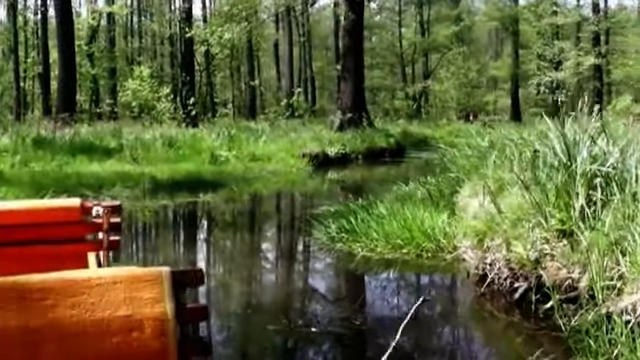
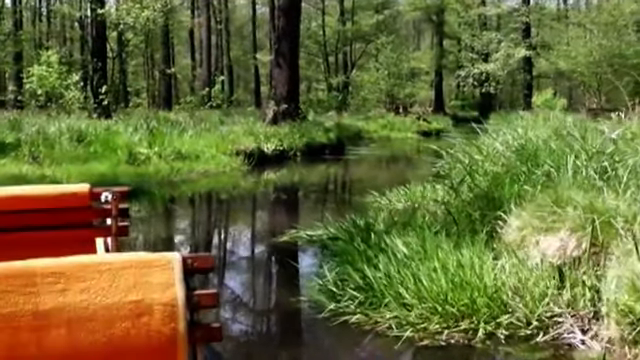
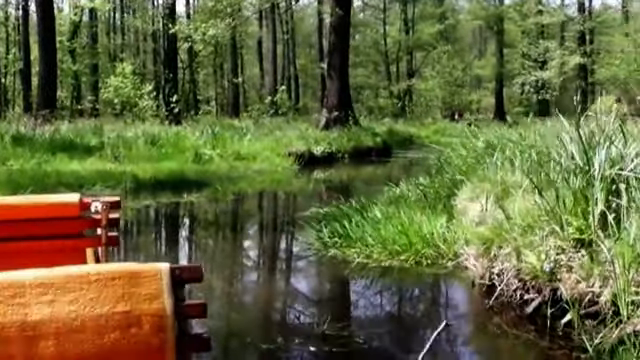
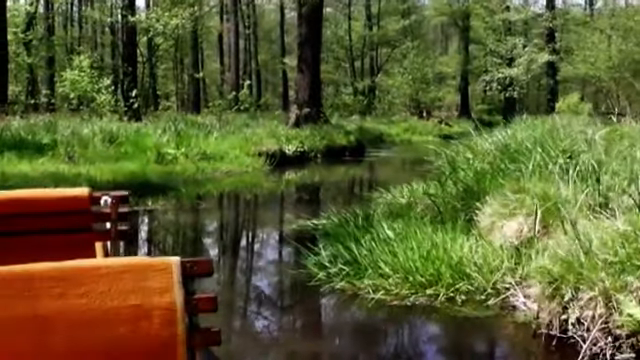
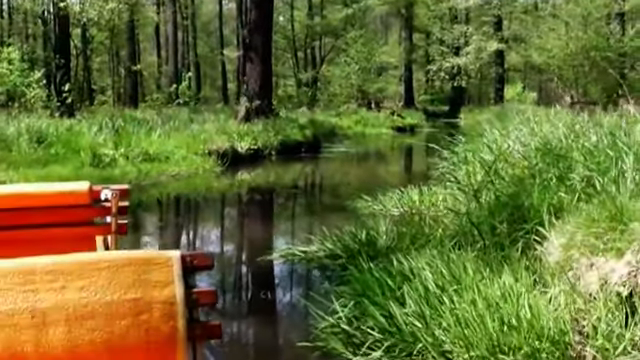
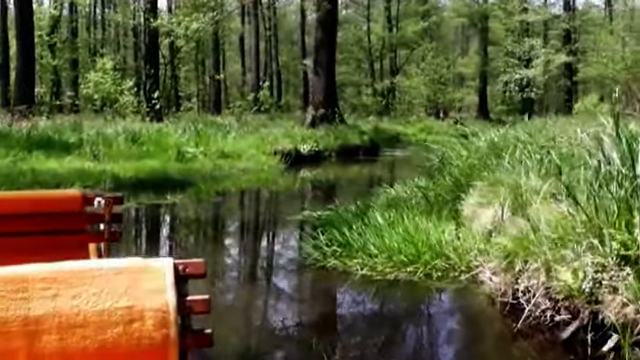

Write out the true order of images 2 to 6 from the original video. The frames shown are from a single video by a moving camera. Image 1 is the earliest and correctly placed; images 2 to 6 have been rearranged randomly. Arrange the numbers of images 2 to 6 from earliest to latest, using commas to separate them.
3, 6, 4, 2, 5
